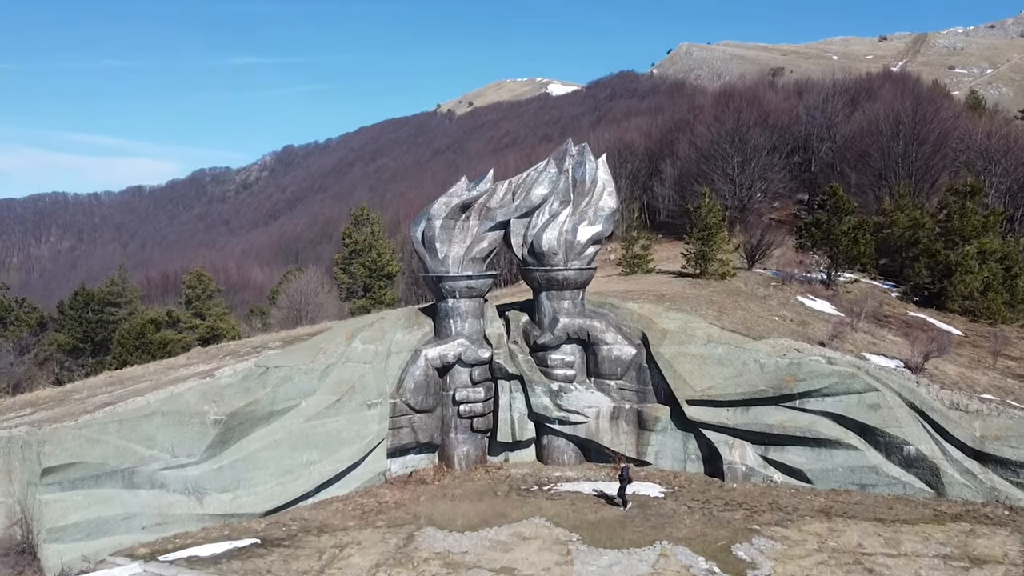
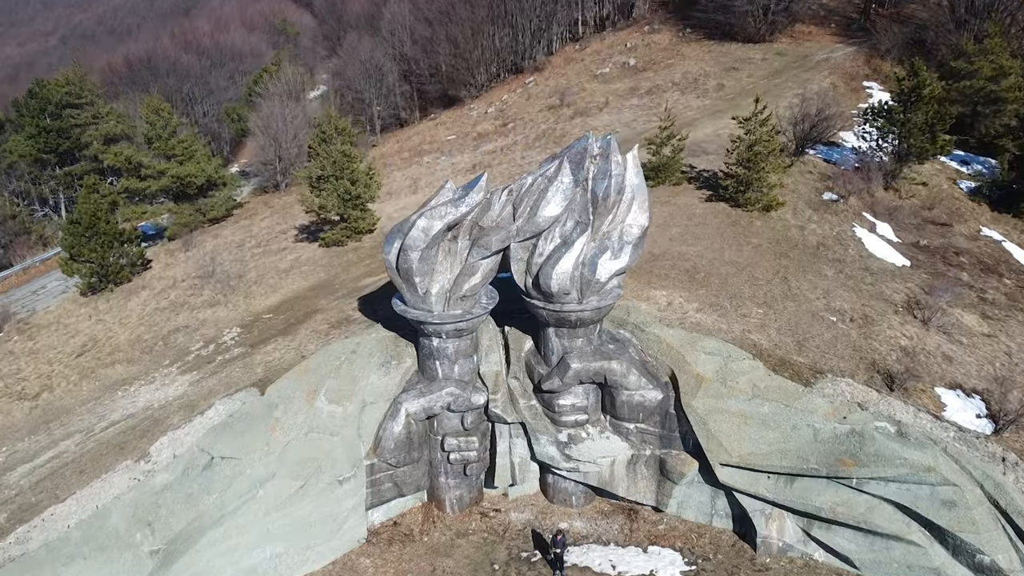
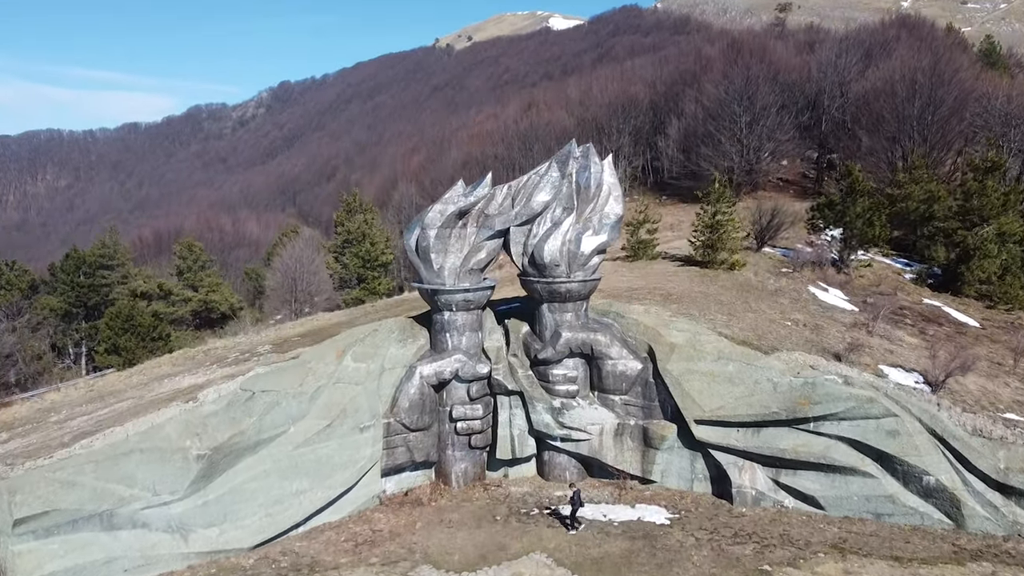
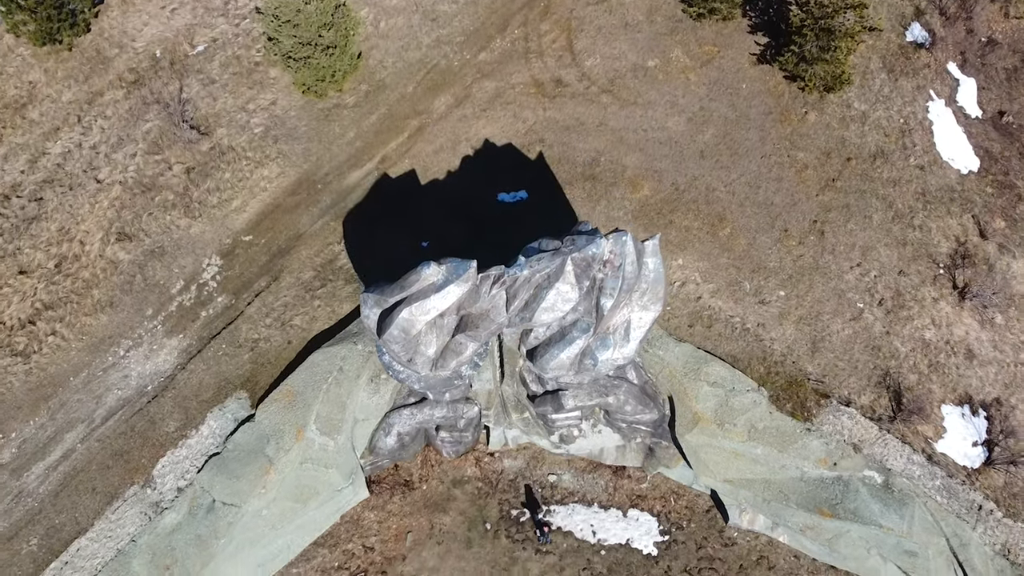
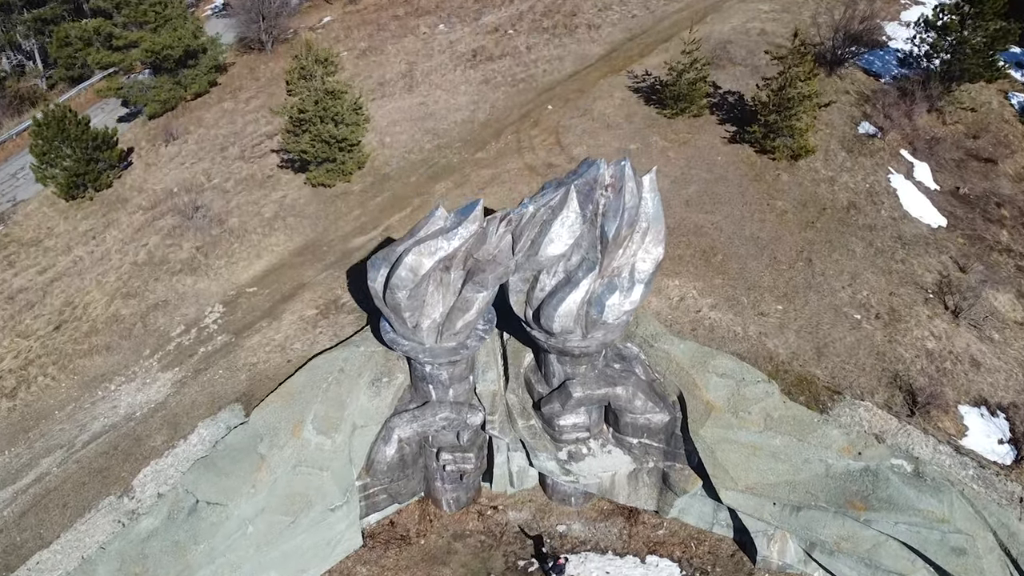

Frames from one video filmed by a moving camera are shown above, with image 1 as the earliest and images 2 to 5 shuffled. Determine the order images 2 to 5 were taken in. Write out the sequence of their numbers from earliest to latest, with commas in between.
3, 2, 5, 4
